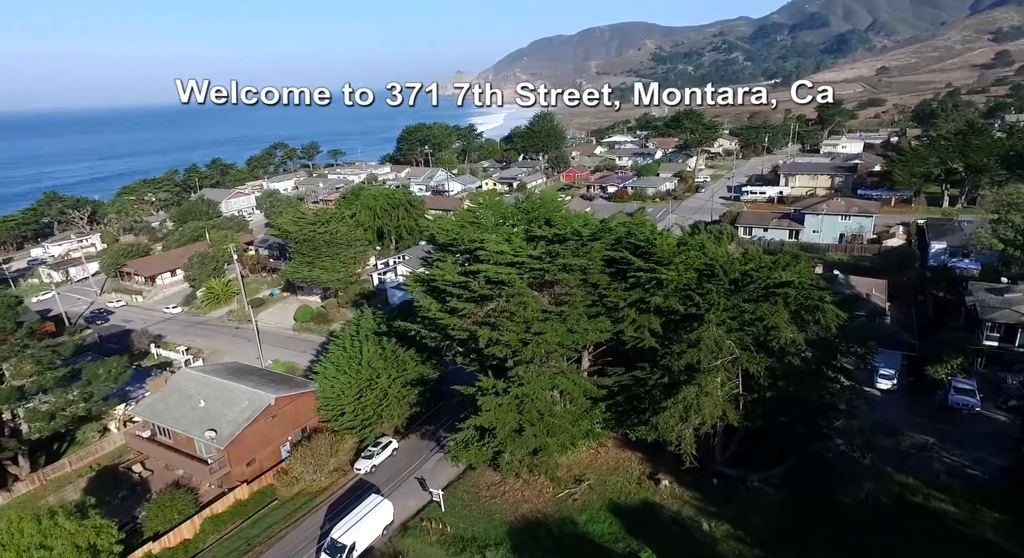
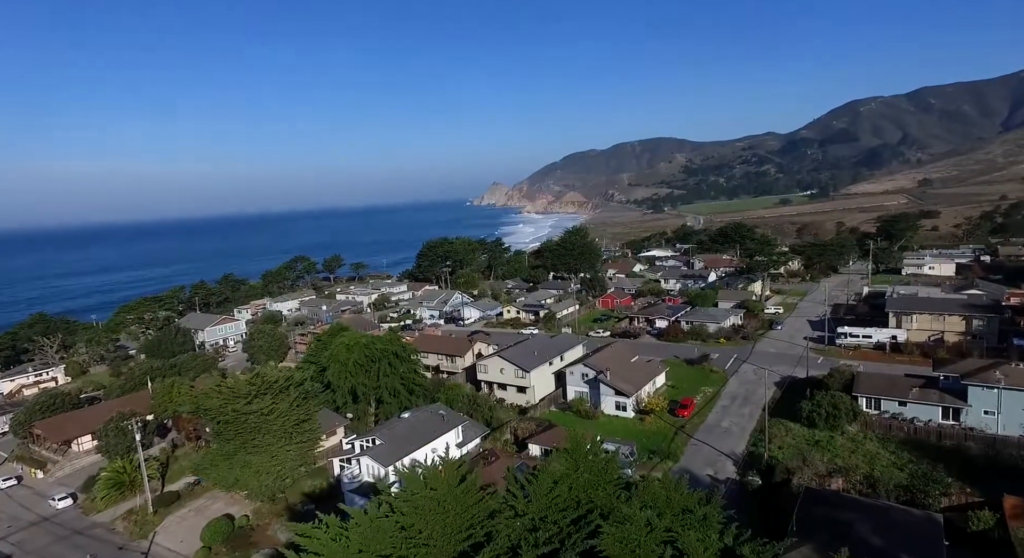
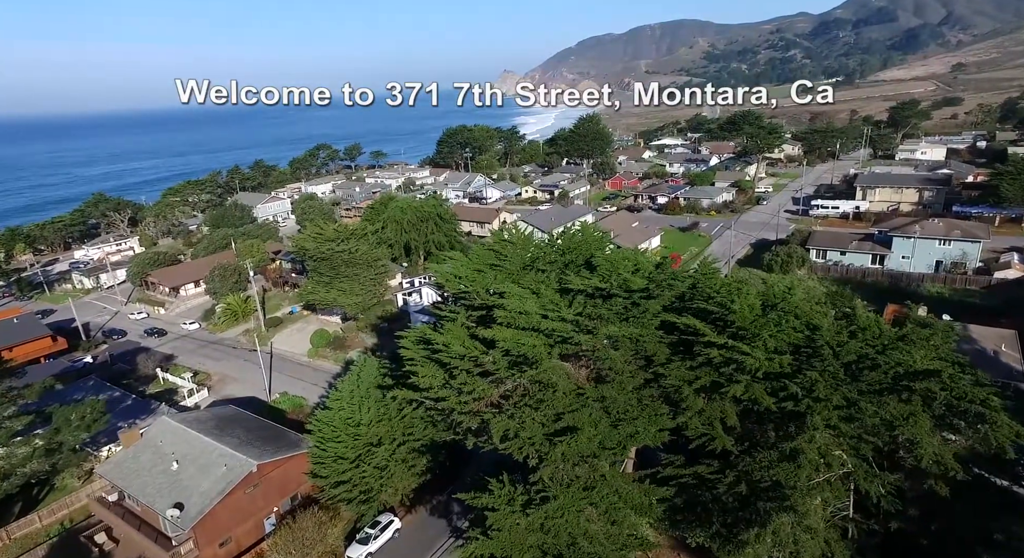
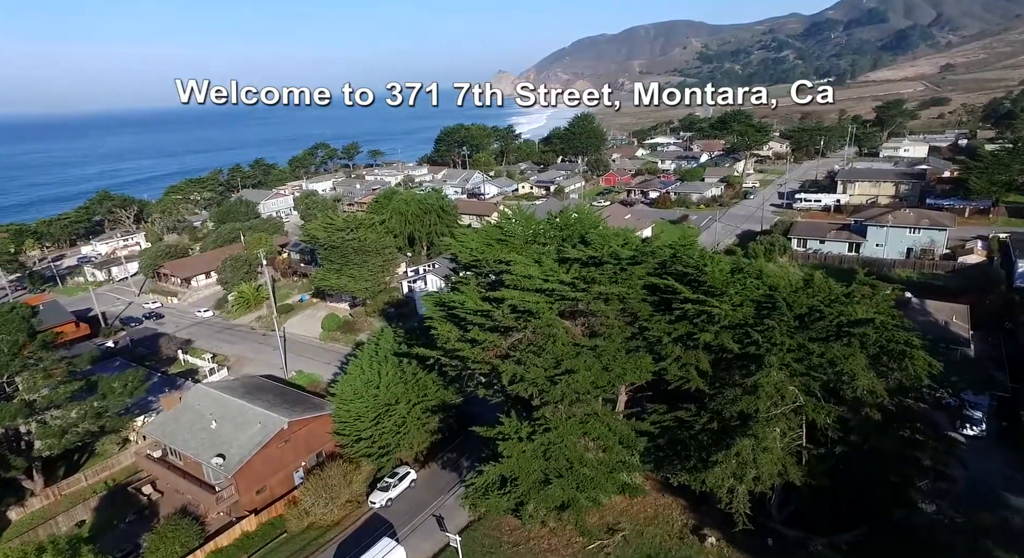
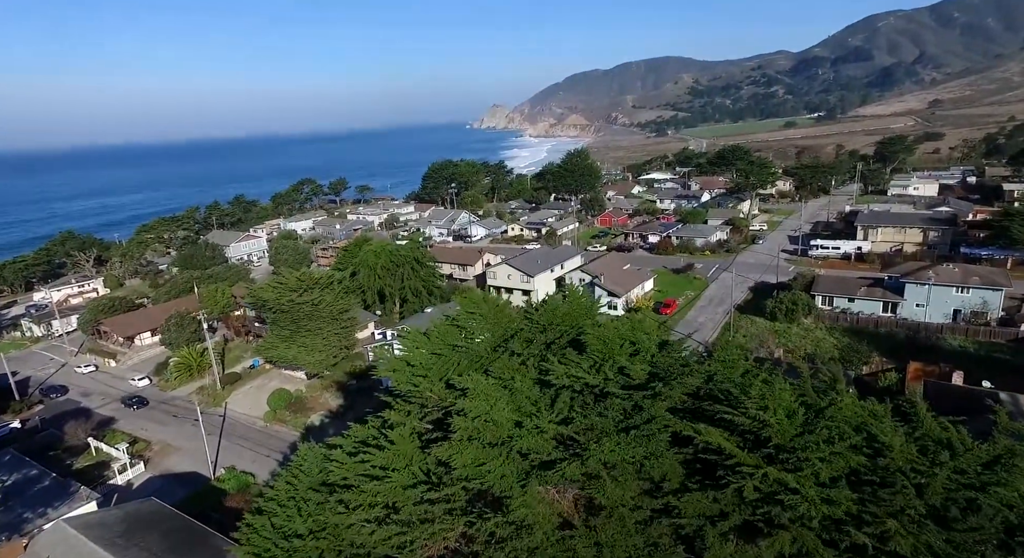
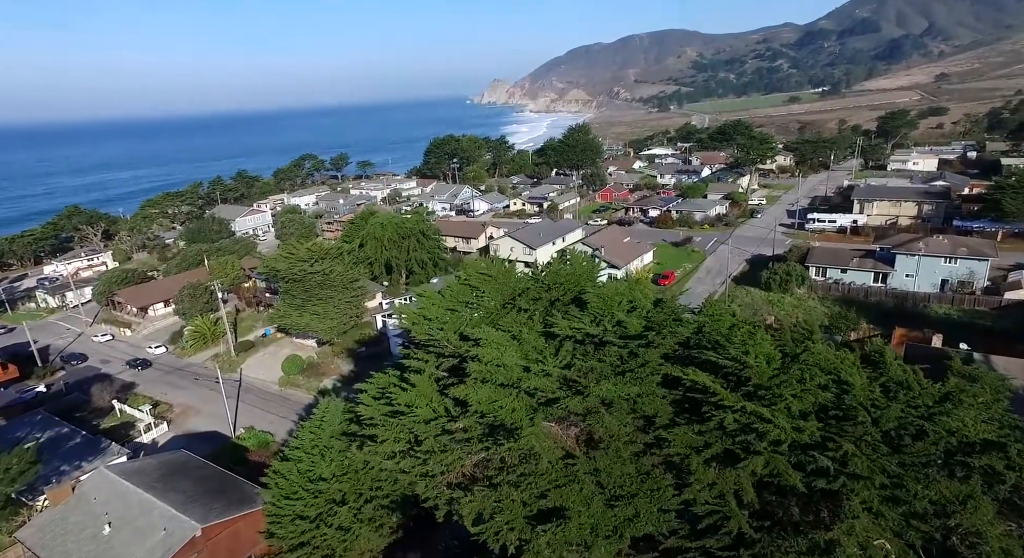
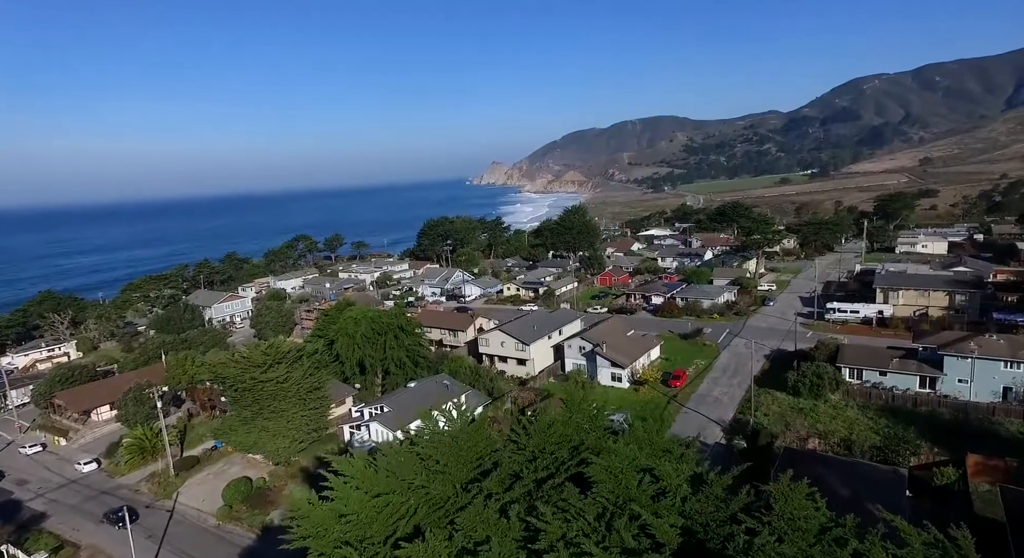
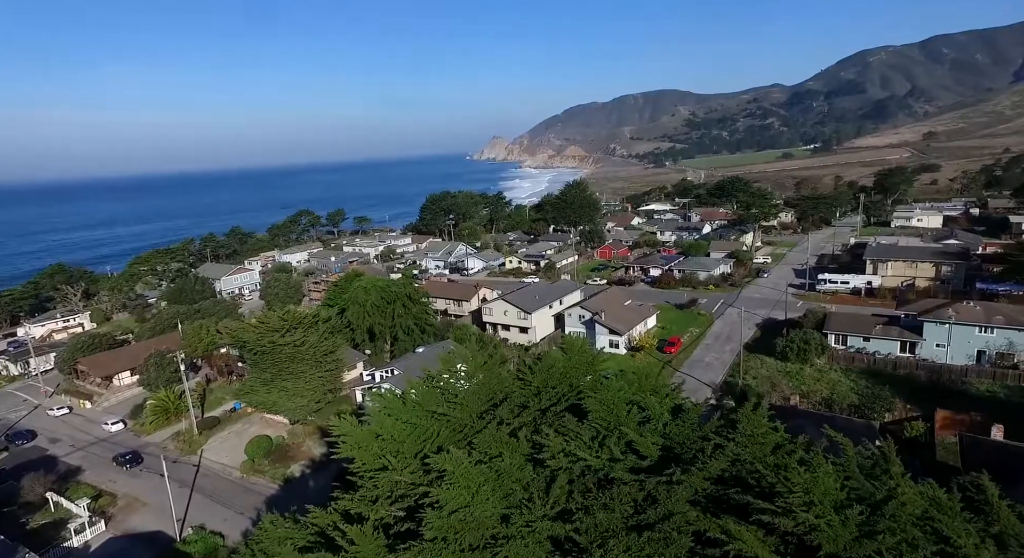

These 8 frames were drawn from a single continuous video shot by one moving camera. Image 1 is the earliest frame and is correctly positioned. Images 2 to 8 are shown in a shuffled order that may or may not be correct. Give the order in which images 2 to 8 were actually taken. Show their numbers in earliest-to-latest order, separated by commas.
4, 3, 6, 5, 8, 7, 2
